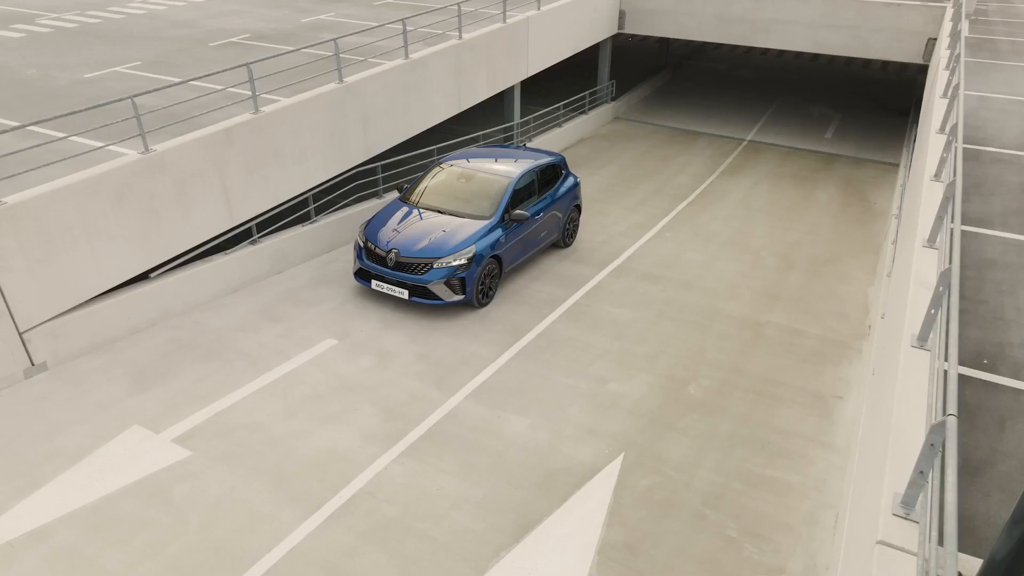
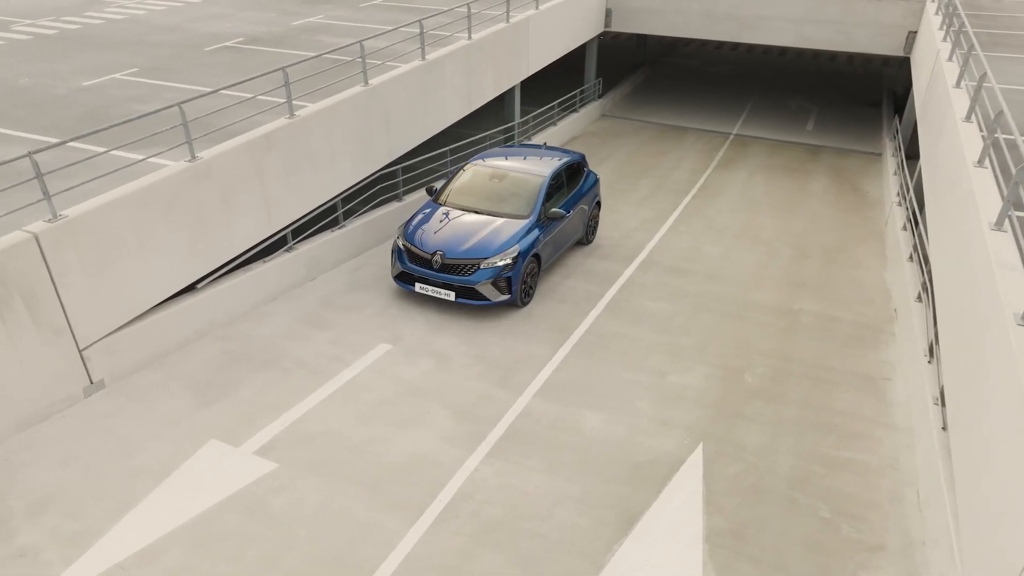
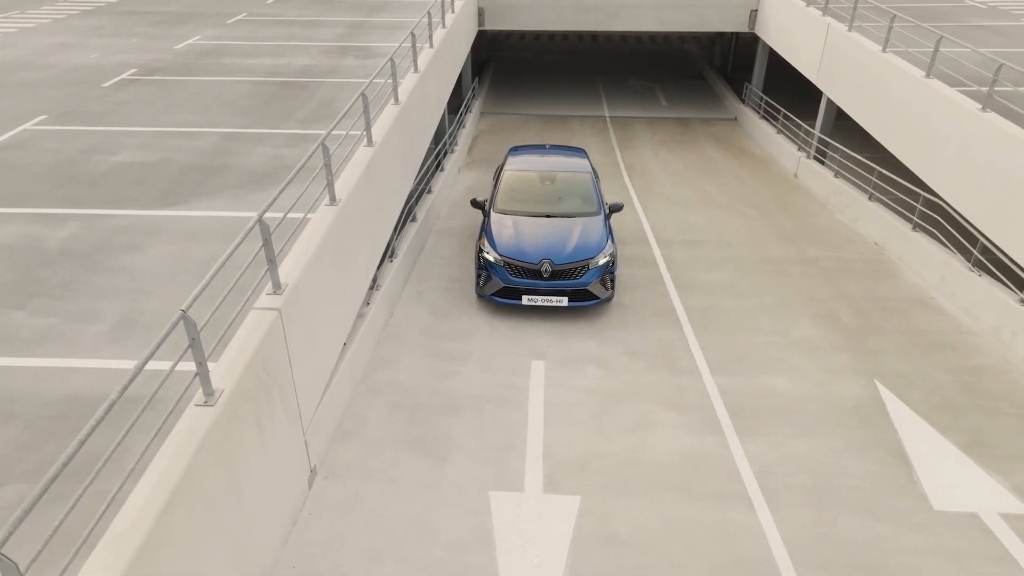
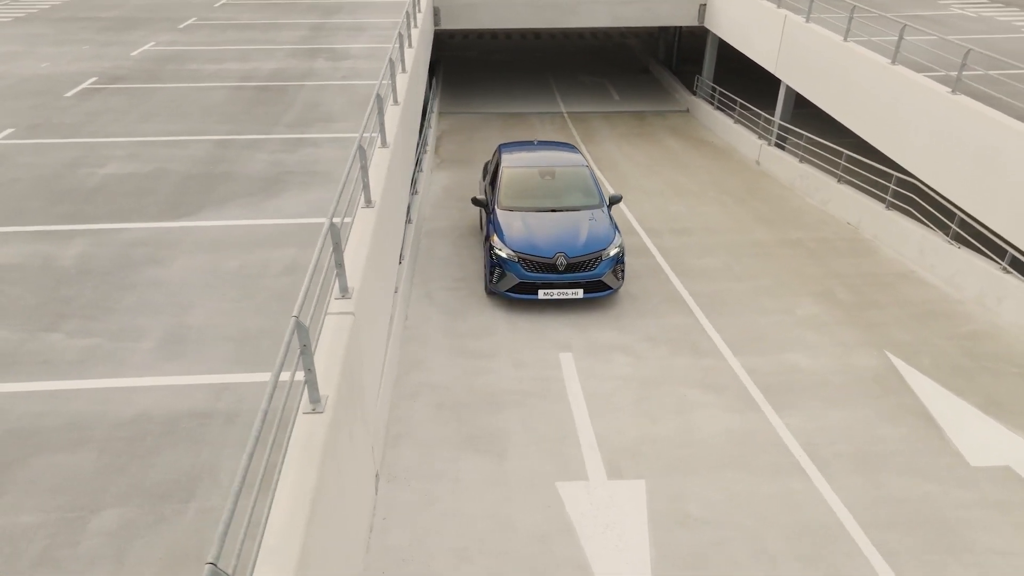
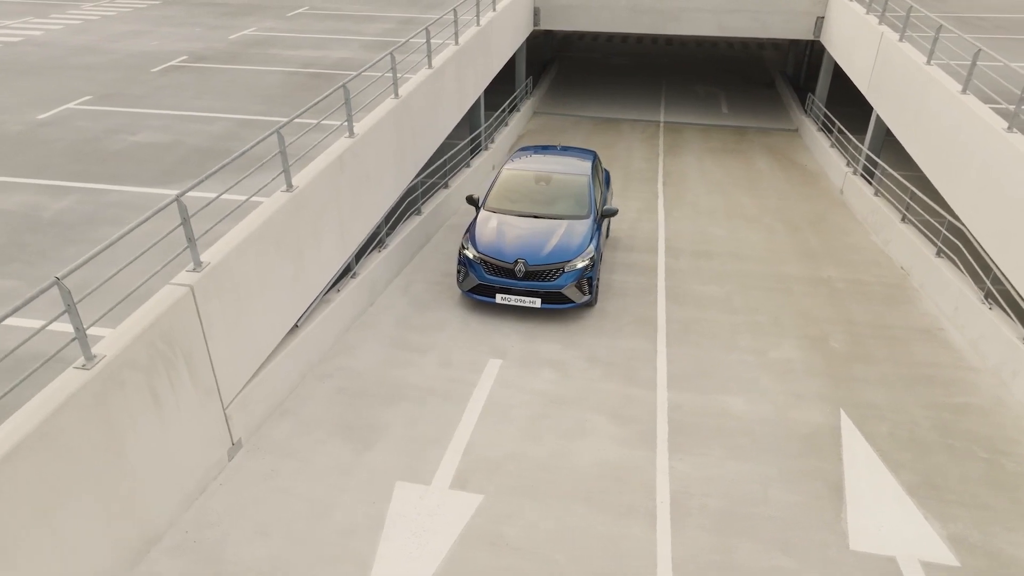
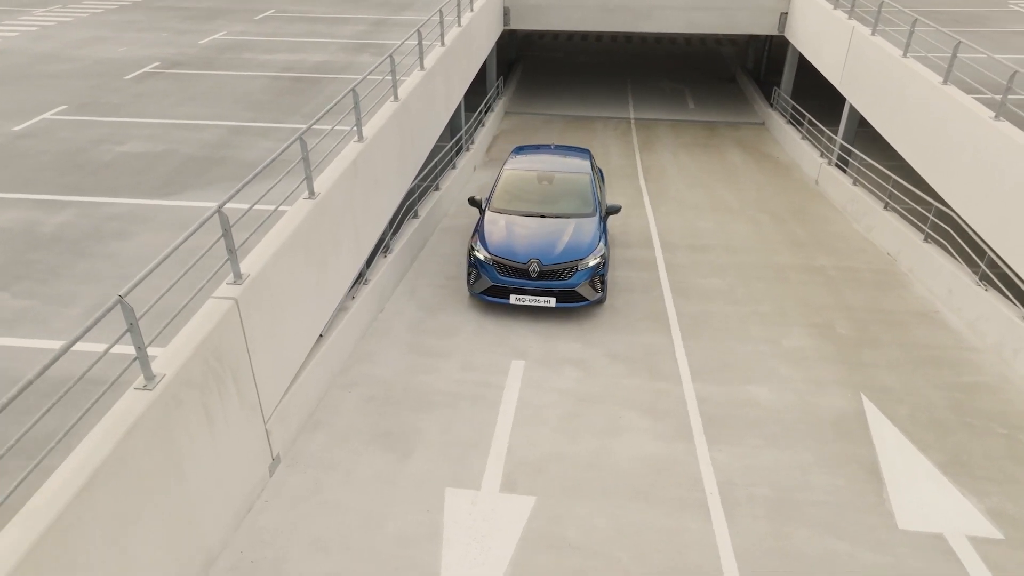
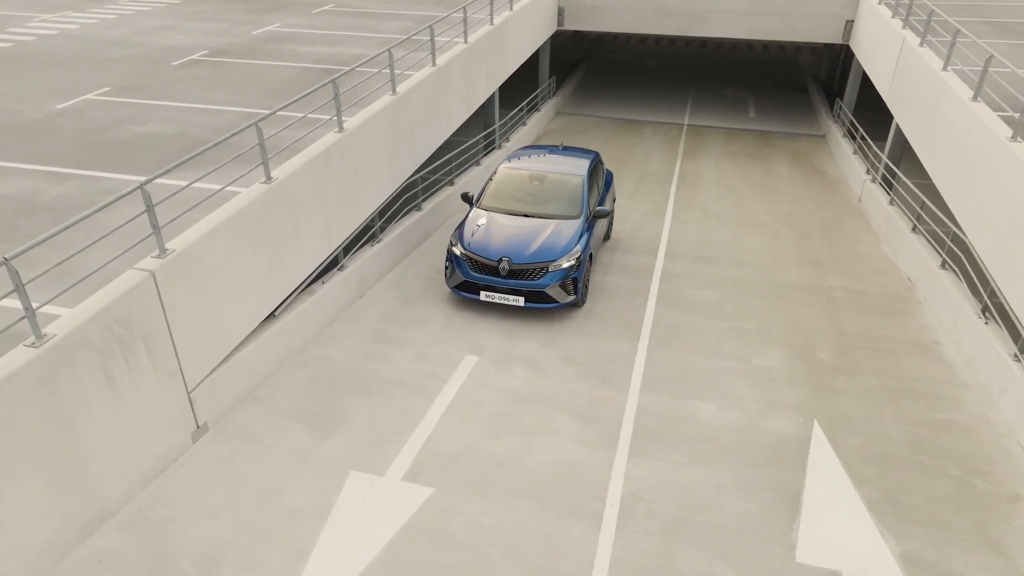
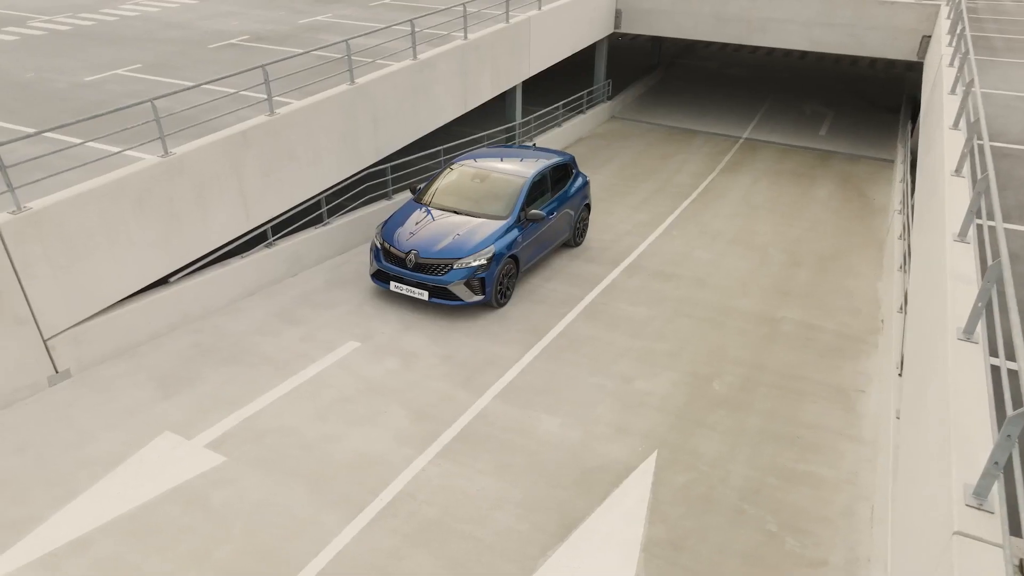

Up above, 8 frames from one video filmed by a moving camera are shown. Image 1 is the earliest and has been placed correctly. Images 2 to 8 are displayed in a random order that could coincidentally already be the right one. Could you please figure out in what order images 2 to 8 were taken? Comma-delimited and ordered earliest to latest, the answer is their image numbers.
8, 2, 7, 5, 6, 3, 4
